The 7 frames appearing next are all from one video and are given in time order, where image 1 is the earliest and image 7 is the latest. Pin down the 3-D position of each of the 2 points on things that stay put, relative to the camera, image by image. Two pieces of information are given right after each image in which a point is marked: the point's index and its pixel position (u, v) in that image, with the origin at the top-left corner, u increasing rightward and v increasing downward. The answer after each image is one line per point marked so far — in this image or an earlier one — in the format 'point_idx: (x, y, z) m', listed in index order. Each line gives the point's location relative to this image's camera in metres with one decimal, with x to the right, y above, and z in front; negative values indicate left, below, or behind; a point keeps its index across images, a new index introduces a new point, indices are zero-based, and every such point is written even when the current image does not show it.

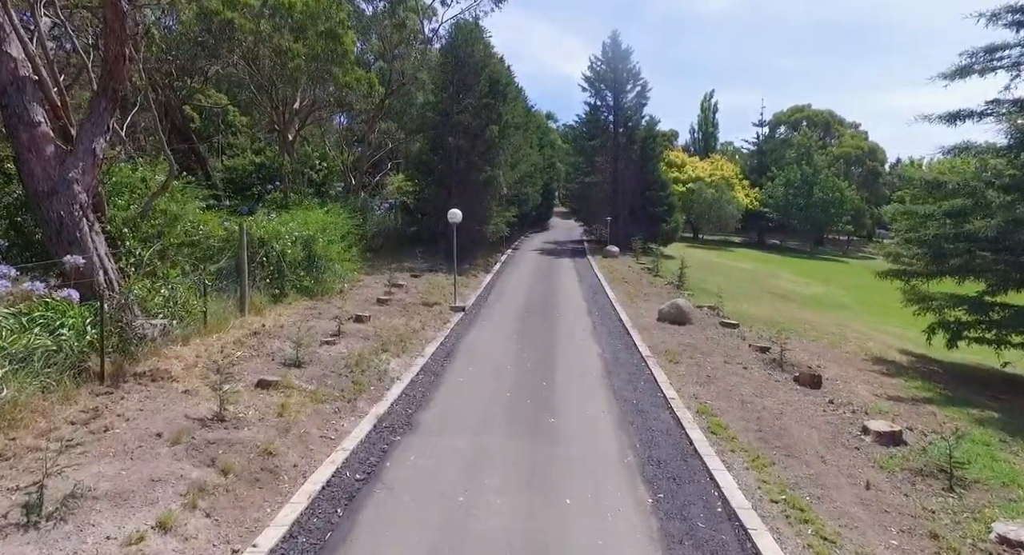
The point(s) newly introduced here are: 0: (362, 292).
0: (-3.7, -0.4, +13.7) m
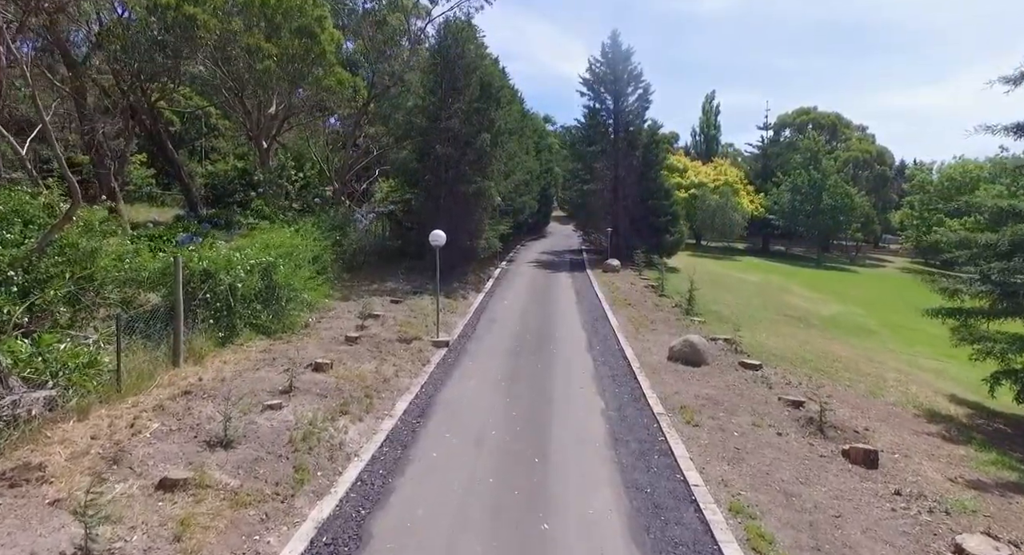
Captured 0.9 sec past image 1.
0: (-3.9, -1.1, +12.0) m
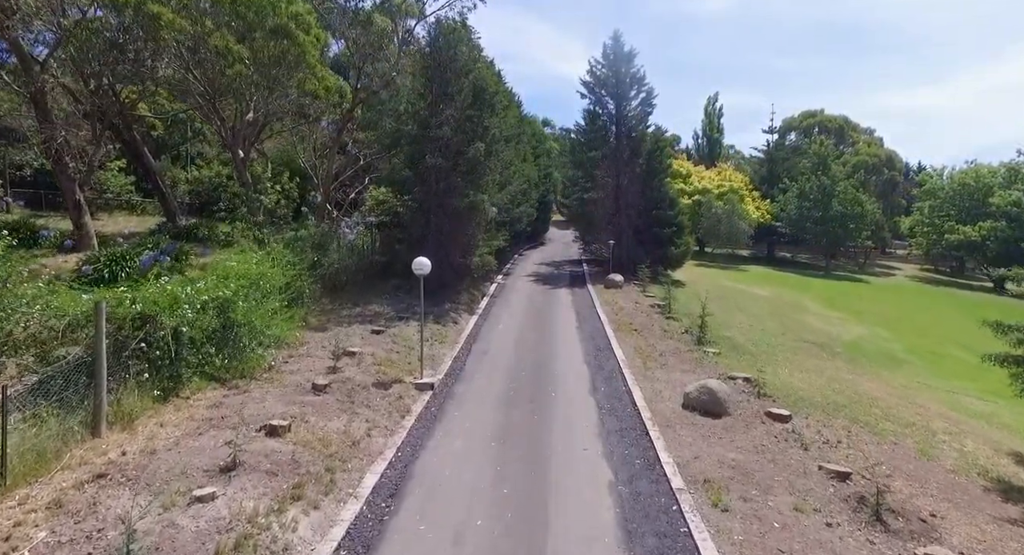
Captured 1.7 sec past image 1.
0: (-4.1, -1.7, +10.5) m
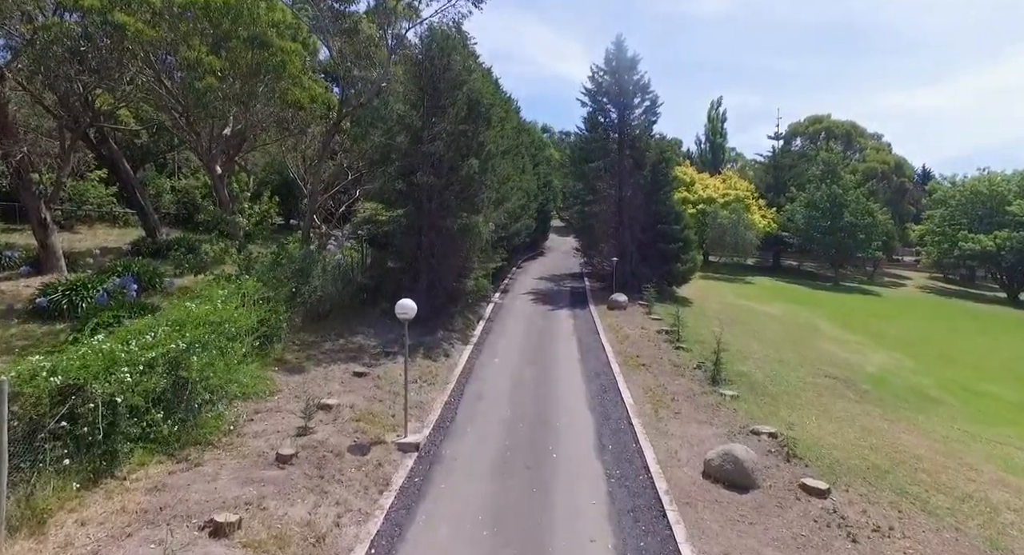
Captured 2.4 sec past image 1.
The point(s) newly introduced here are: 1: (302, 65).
0: (-4.1, -2.5, +9.2) m
1: (-6.7, +6.7, +17.6) m
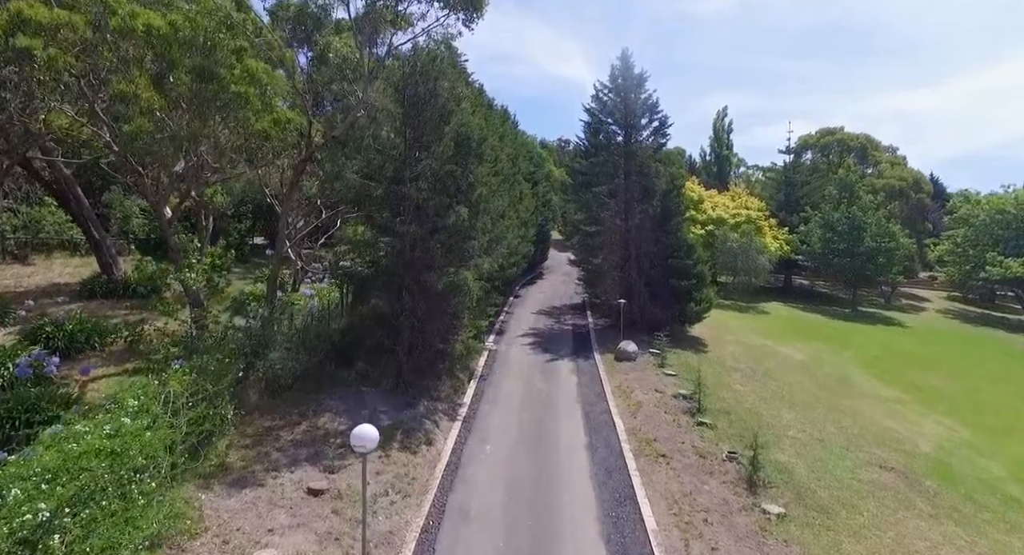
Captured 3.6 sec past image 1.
0: (-4.2, -4.1, +6.8) m
1: (-6.8, +5.1, +15.1) m
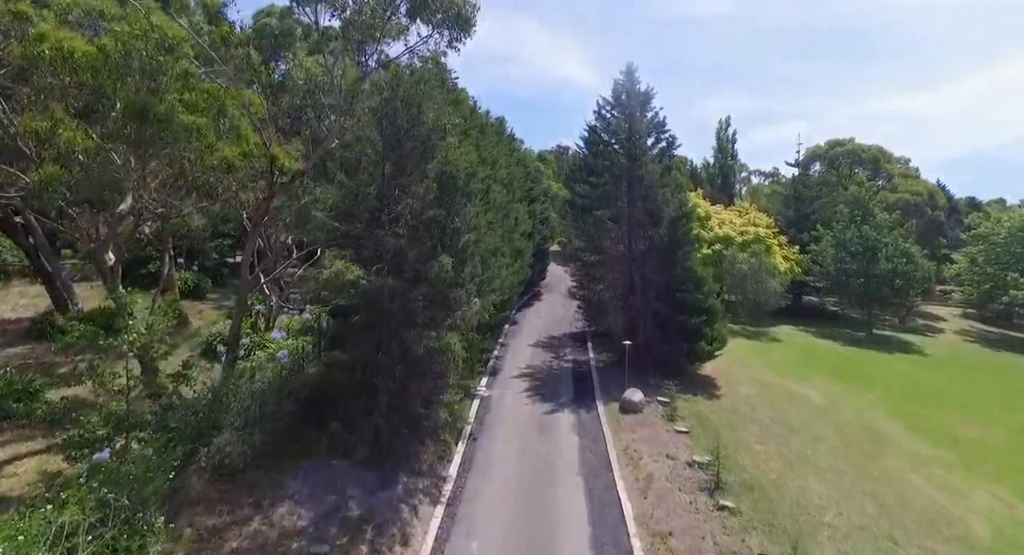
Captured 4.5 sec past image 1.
0: (-4.4, -5.5, +4.8) m
1: (-7.0, +3.7, +13.2) m
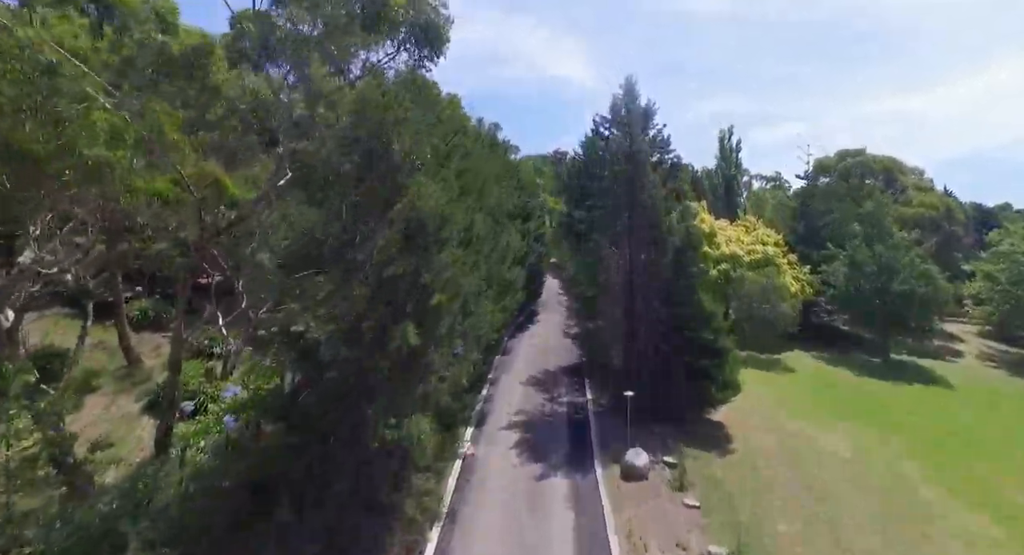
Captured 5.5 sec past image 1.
0: (-4.8, -6.7, +2.6) m
1: (-7.4, +2.5, +10.9) m
